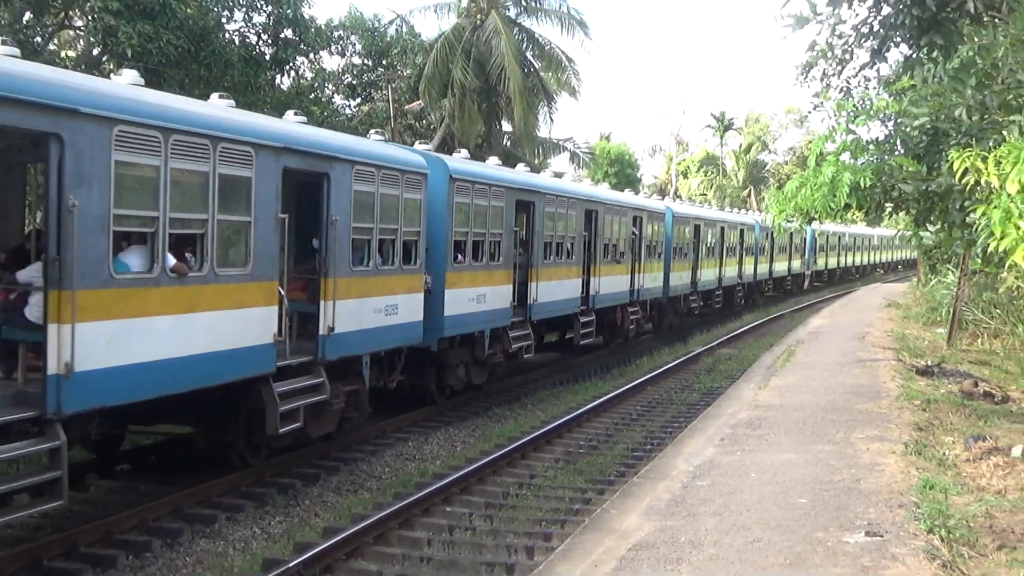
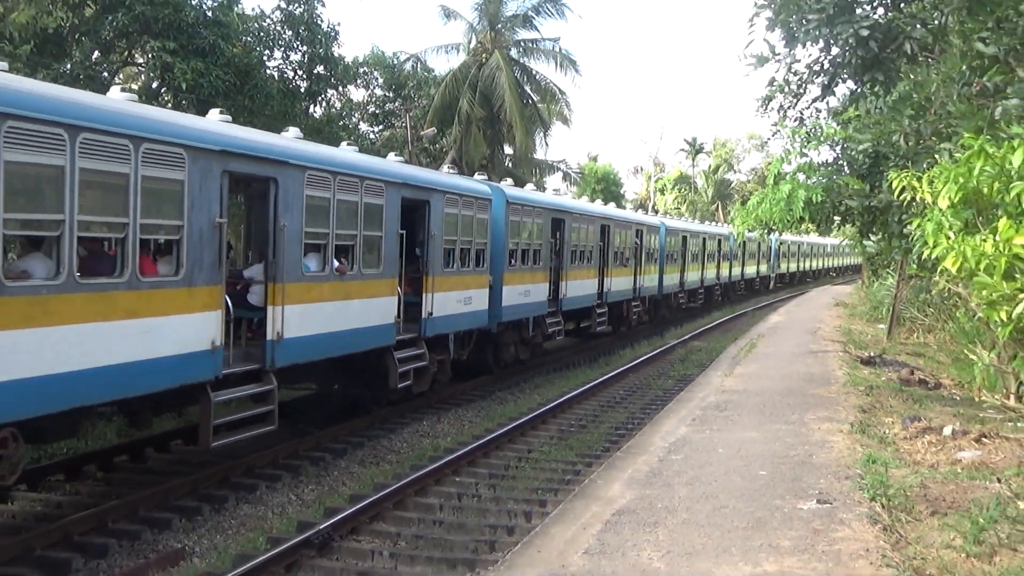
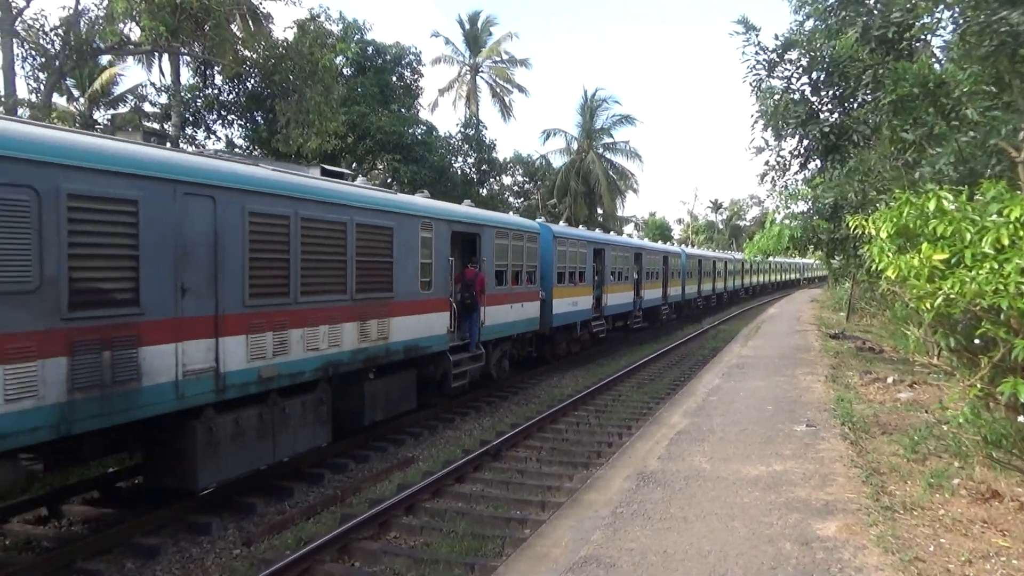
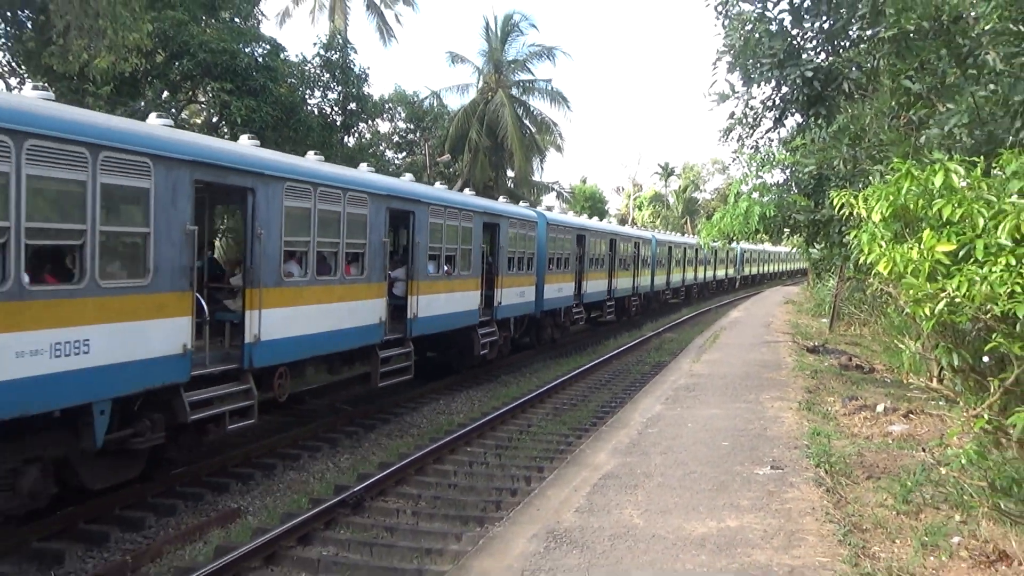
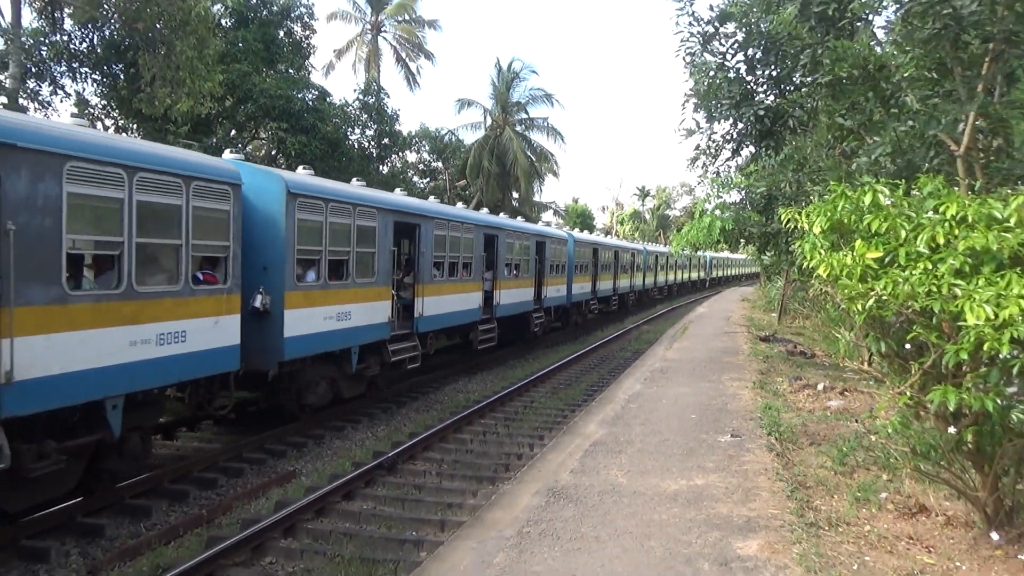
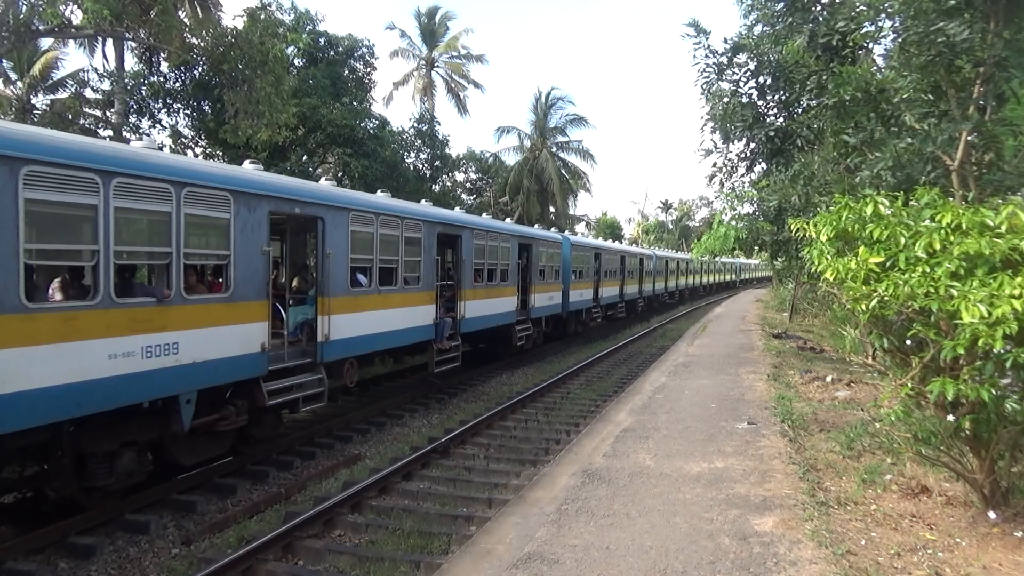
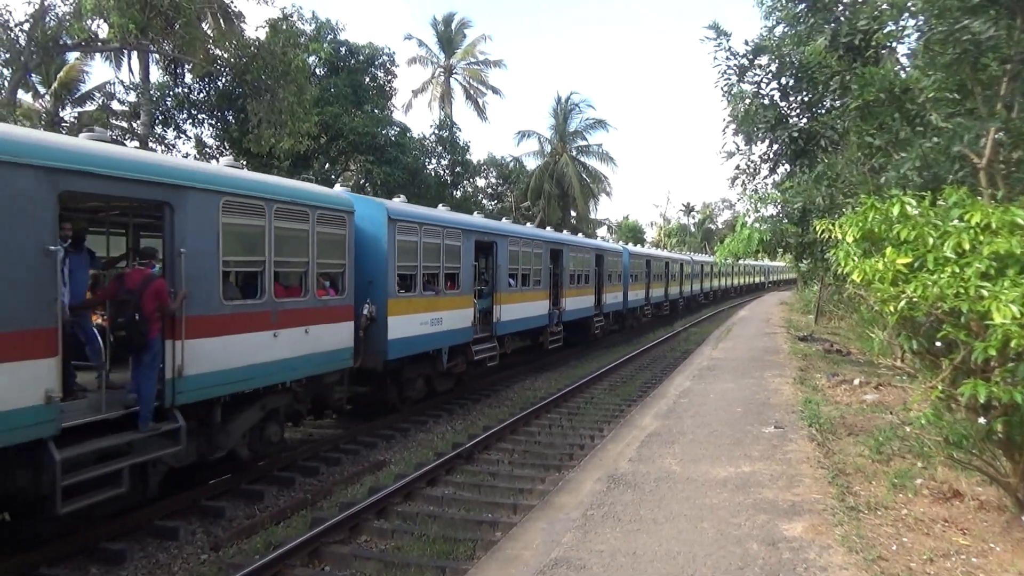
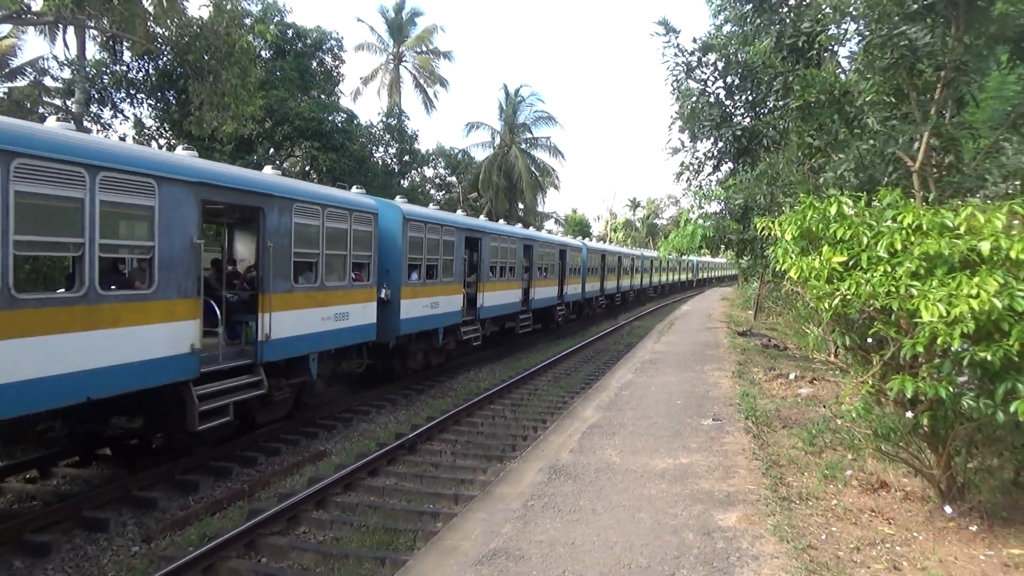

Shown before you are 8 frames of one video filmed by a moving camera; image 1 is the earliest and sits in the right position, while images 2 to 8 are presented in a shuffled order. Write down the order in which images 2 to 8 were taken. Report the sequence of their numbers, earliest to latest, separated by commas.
2, 4, 5, 8, 6, 7, 3
